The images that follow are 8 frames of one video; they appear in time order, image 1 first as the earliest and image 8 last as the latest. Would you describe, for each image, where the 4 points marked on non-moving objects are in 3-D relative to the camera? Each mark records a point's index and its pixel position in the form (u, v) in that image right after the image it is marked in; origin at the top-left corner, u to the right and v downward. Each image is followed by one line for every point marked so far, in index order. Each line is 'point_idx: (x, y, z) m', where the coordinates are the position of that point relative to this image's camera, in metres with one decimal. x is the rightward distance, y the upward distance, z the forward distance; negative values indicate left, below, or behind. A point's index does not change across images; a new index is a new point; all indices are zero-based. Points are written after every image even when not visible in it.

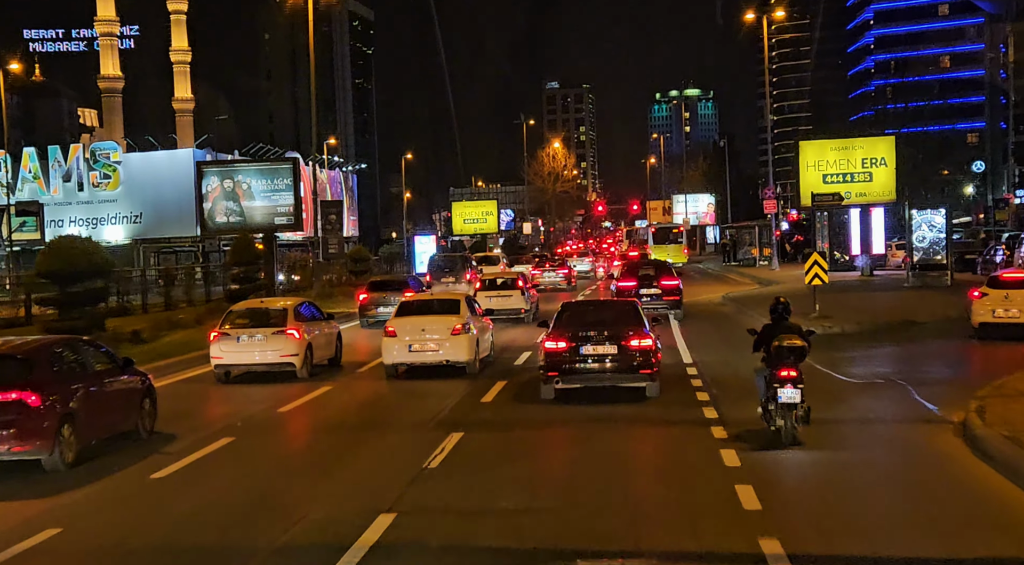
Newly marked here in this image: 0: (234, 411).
0: (-4.3, -2.0, +17.3) m
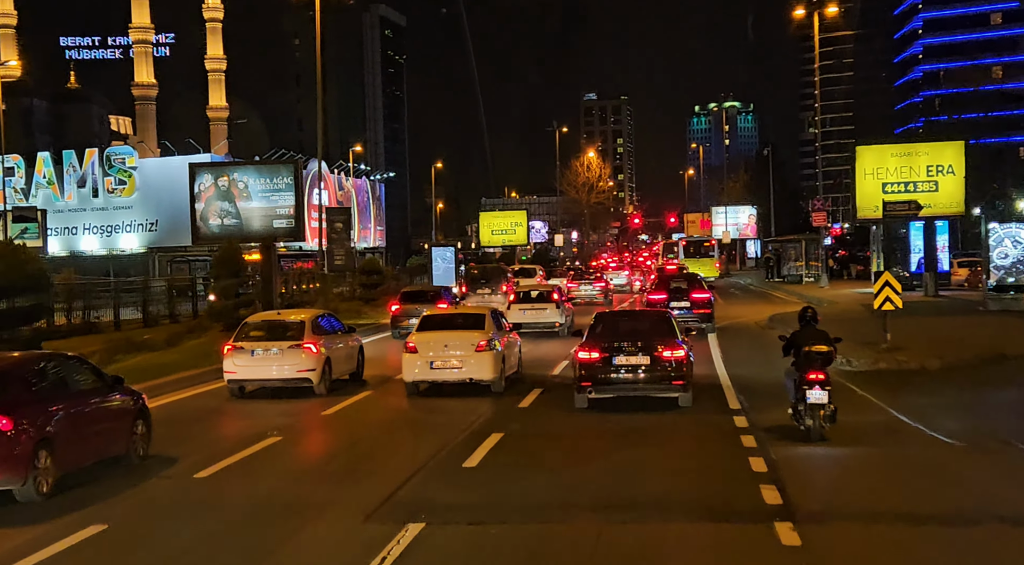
0: (-3.9, -2.2, +16.3) m
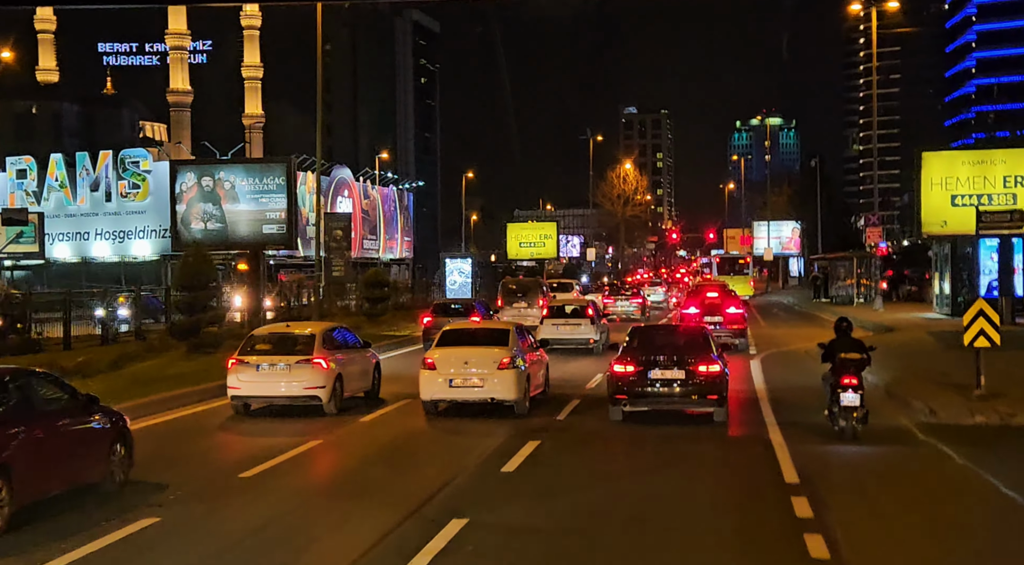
0: (-3.6, -2.3, +15.2) m
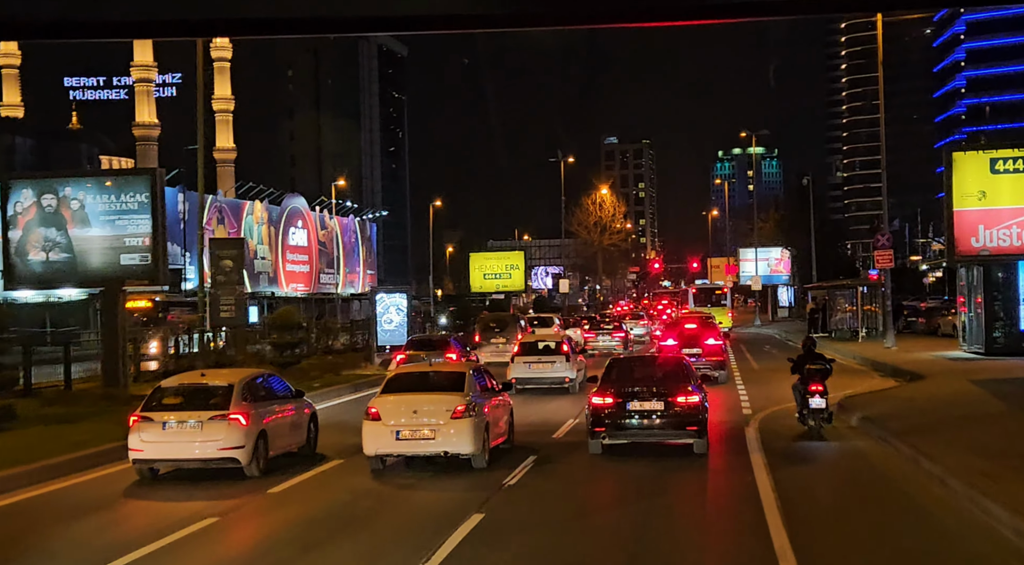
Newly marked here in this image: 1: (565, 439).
0: (-4.2, -2.8, +13.1) m
1: (+1.0, -2.7, +19.7) m
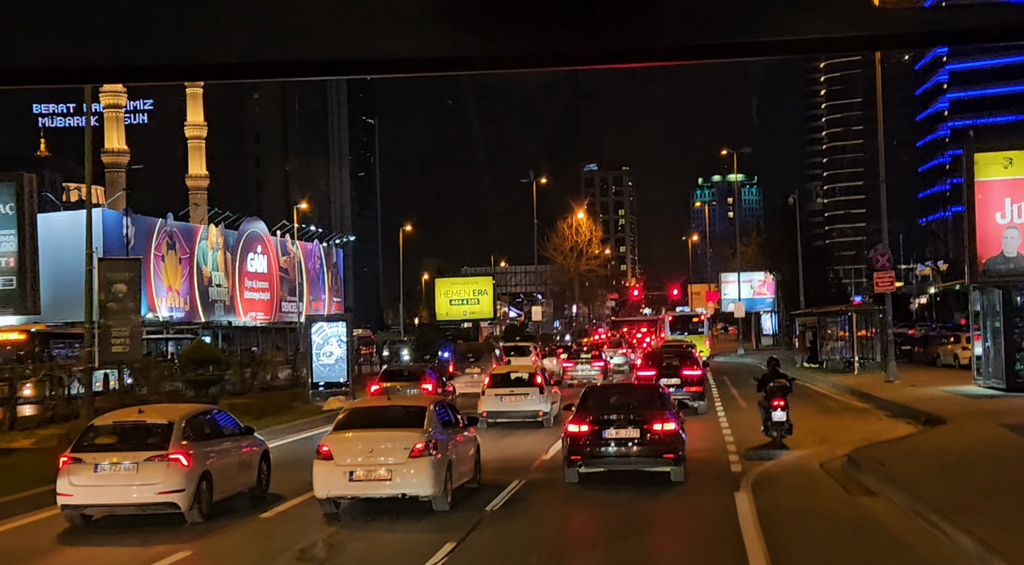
0: (-4.6, -3.1, +11.7) m
1: (+0.5, -3.2, +18.4) m
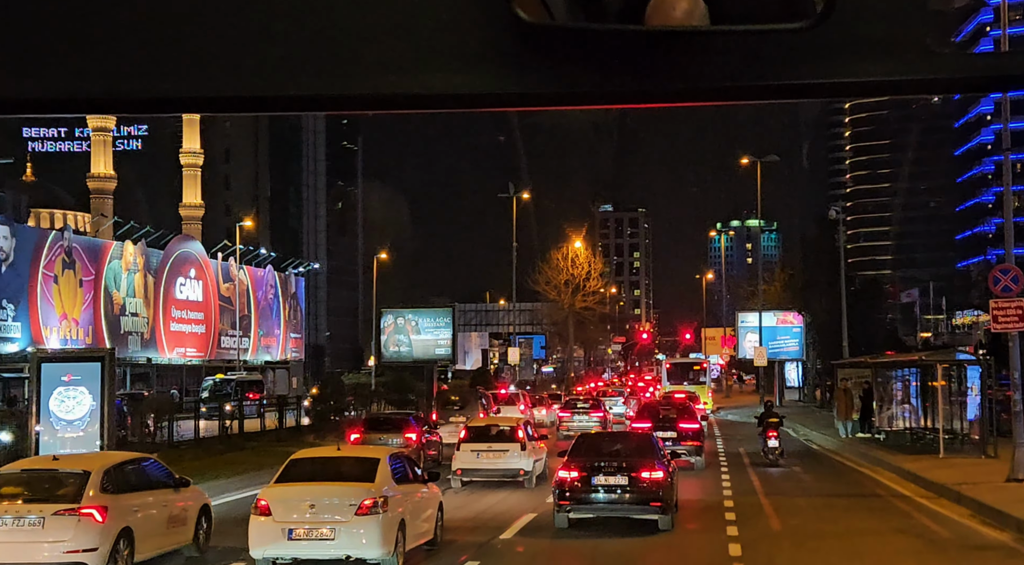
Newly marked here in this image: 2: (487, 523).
0: (-5.0, -3.3, +9.4) m
1: (+0.1, -3.7, +16.0) m
2: (-0.5, -3.7, +16.5) m
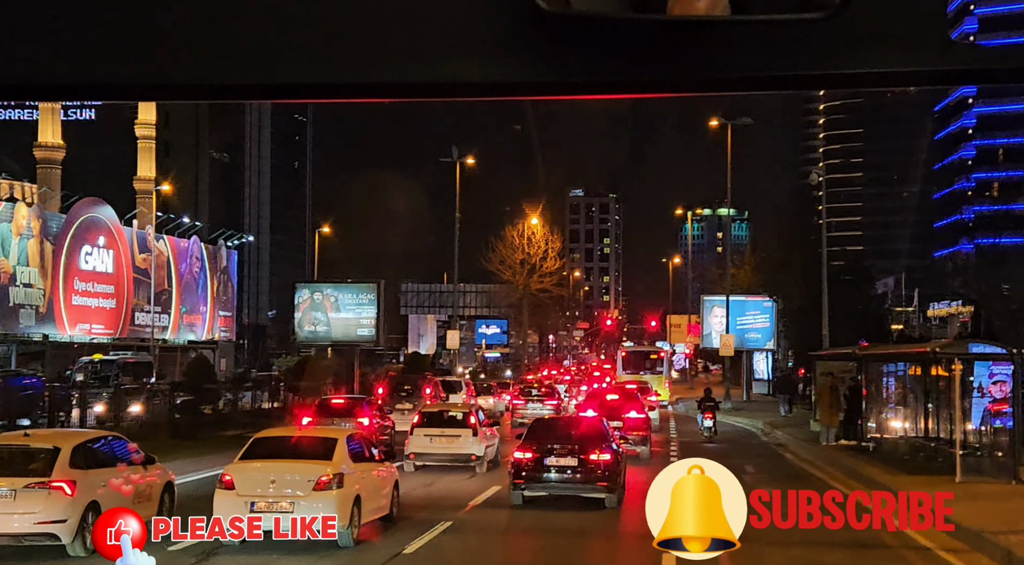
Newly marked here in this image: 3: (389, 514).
0: (-5.5, -3.1, +9.9) m
1: (-0.6, -3.5, +16.6) m
2: (-1.2, -3.5, +17.1) m
3: (-1.7, -3.2, +15.1) m
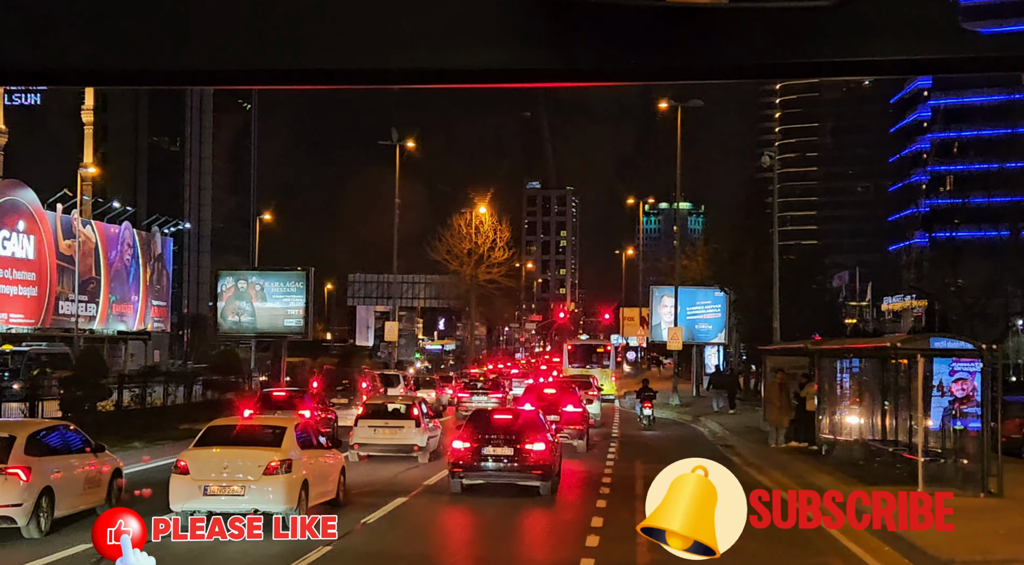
0: (-6.1, -3.0, +10.3) m
1: (-1.4, -3.4, +17.2) m
2: (-2.0, -3.4, +17.7) m
3: (-2.4, -3.1, +15.6) m
